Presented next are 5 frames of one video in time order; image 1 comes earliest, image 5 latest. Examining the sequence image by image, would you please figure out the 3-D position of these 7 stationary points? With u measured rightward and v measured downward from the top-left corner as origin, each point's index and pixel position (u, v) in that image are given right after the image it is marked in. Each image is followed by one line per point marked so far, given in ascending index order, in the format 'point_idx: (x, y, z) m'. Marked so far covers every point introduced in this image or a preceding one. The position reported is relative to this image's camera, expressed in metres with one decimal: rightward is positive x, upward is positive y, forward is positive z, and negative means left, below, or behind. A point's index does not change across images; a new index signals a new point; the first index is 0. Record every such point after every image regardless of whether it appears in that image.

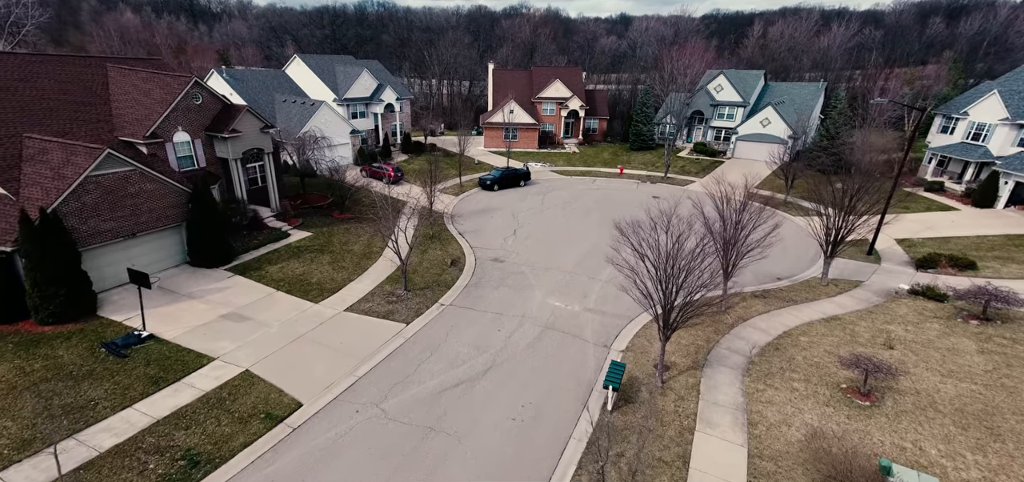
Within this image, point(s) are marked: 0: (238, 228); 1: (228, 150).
0: (-11.9, +0.6, +18.0) m
1: (-12.0, +3.8, +17.5) m
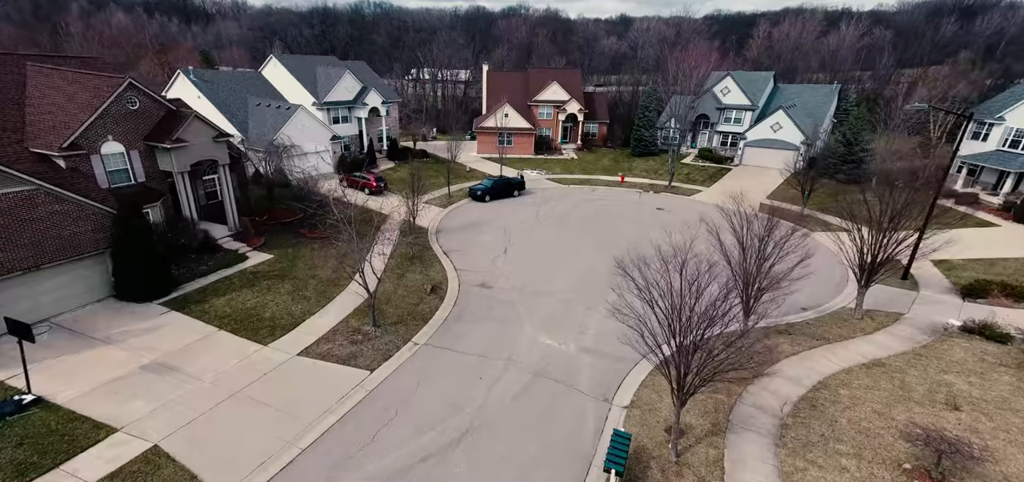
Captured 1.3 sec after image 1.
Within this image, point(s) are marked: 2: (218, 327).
0: (-12.4, -0.4, +15.7) m
1: (-12.5, +2.8, +15.2) m
2: (-9.2, -2.7, +12.9) m
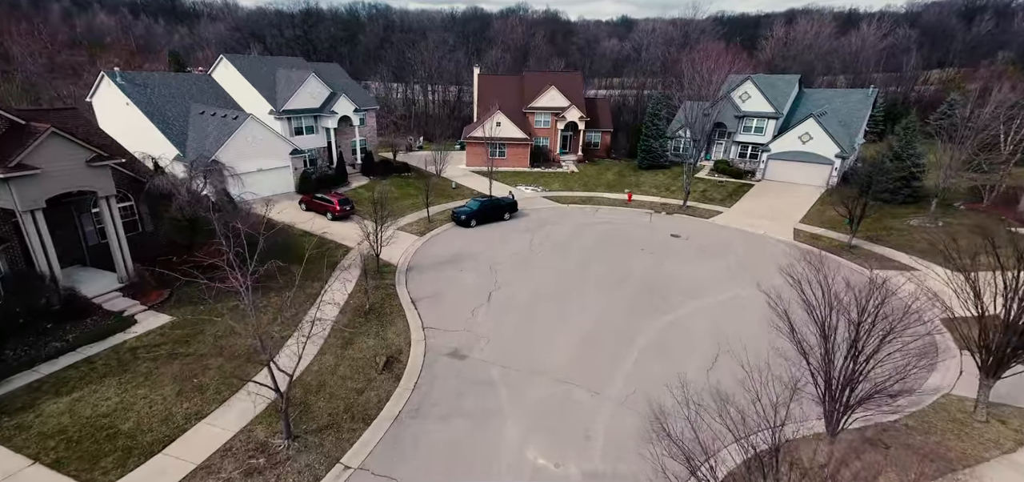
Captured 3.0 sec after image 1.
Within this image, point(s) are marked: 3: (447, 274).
0: (-13.0, -2.1, +11.3) m
1: (-13.1, +1.1, +10.9) m
2: (-9.8, -4.4, +8.5) m
3: (-3.0, -1.5, +19.2) m
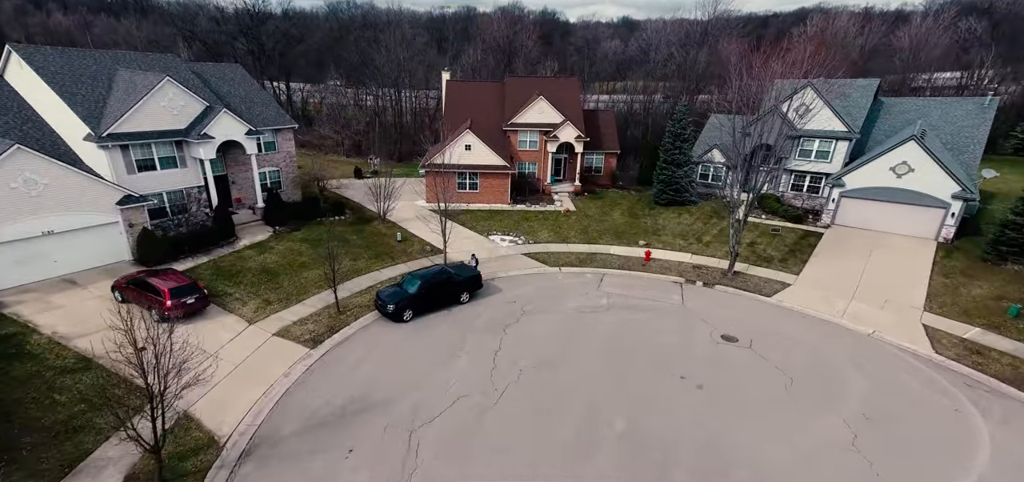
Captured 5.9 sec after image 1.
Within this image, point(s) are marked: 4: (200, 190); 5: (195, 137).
0: (-14.6, -5.9, +1.8) m
1: (-14.7, -2.7, +1.4) m
2: (-11.4, -8.1, -1.0) m
3: (-4.7, -5.3, +9.6) m
4: (-15.0, +2.5, +19.6) m
5: (-14.1, +4.7, +18.4) m
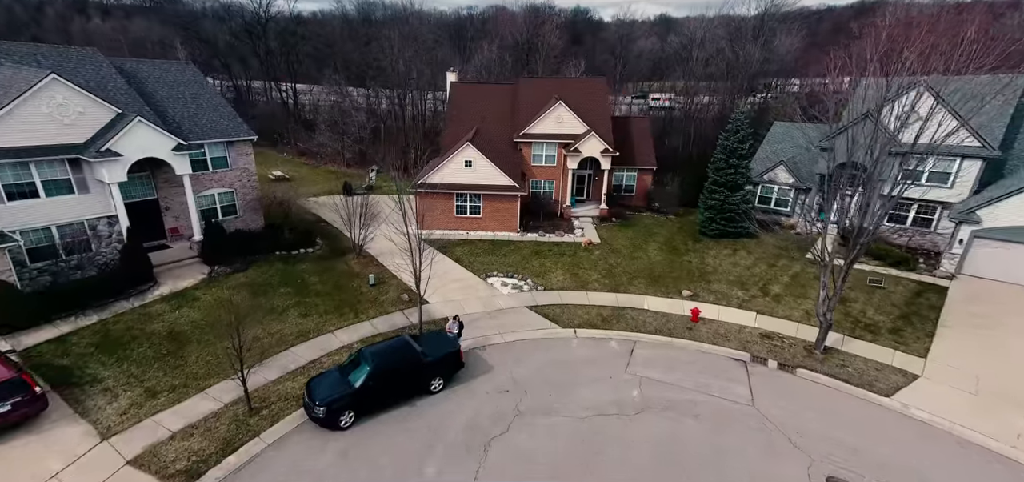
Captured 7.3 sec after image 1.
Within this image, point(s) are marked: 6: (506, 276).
0: (-16.0, -7.5, -2.7) m
1: (-16.0, -4.2, -3.1) m
2: (-13.0, -9.7, -5.7) m
3: (-5.5, -7.1, +4.5) m
4: (-15.0, +0.8, +15.2) m
5: (-14.2, +3.0, +14.0) m
6: (-0.3, -1.5, +18.4) m
